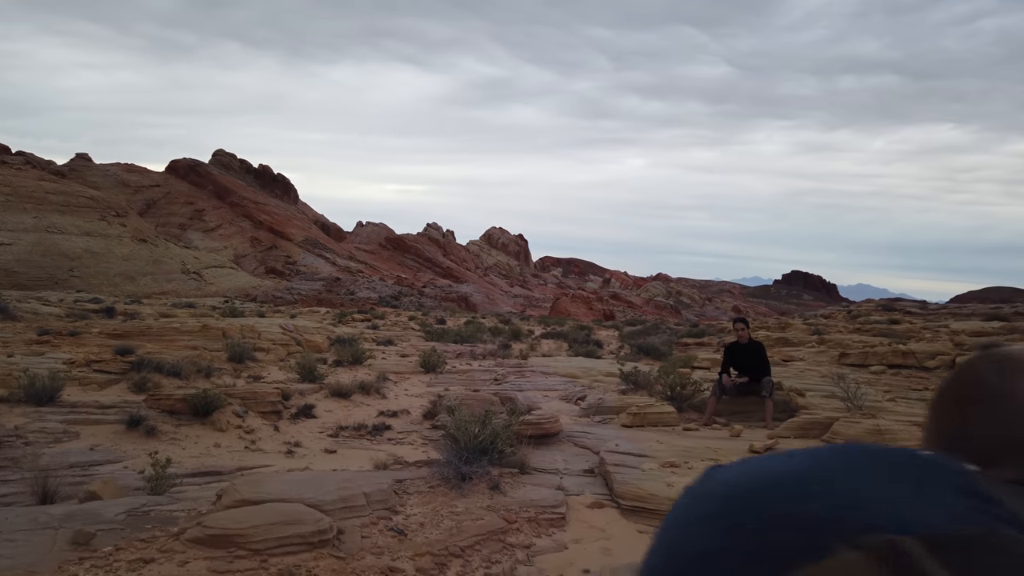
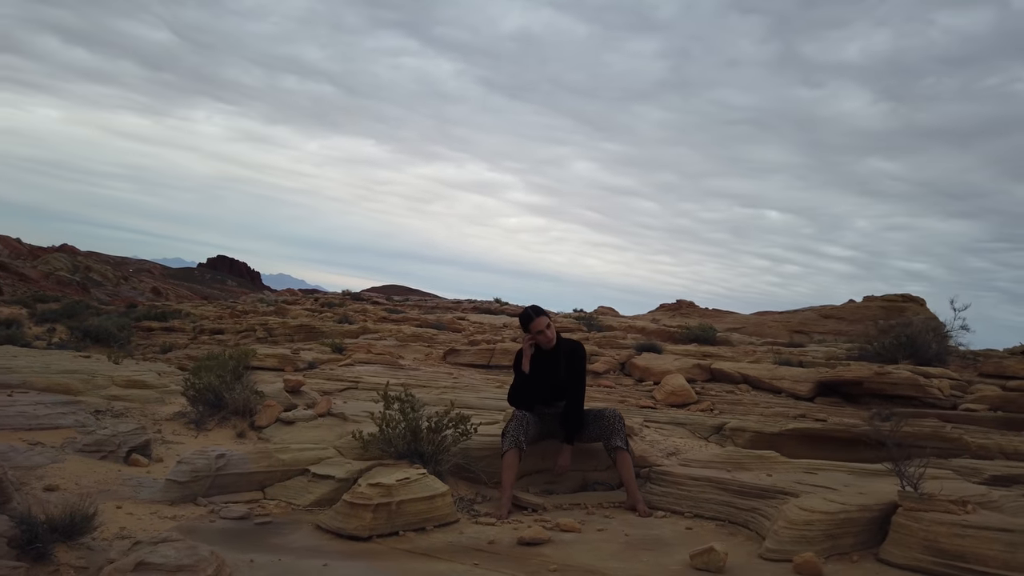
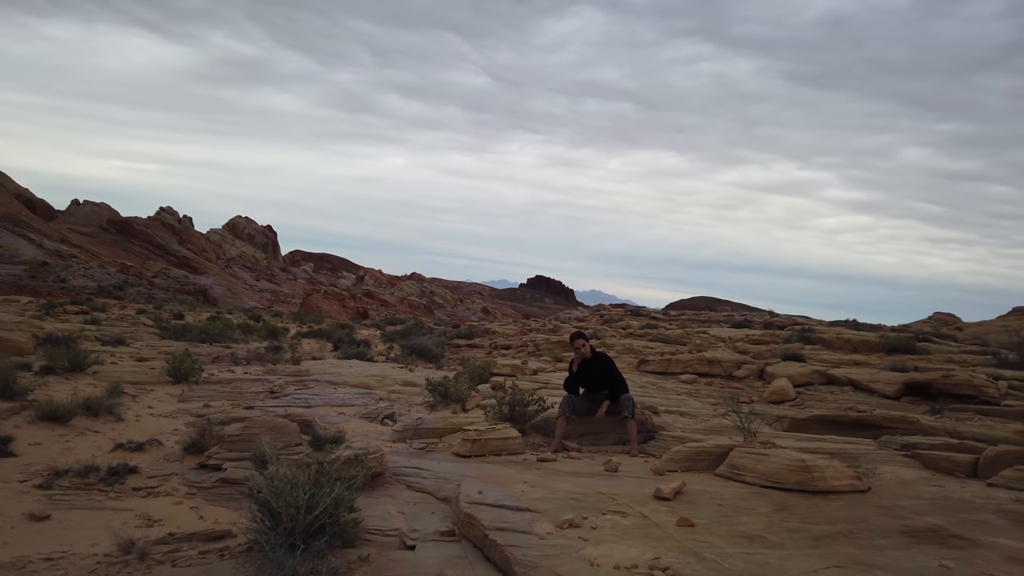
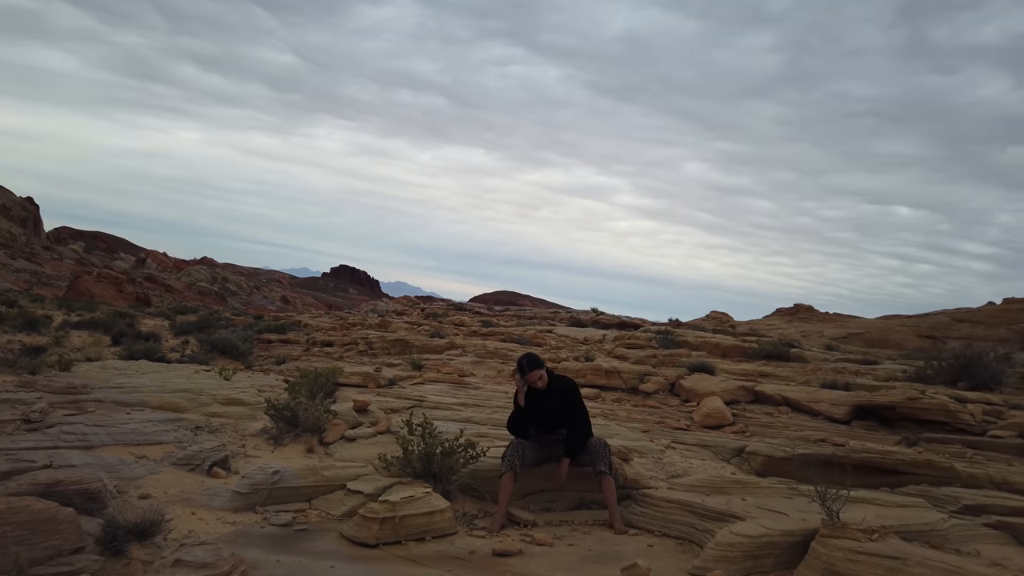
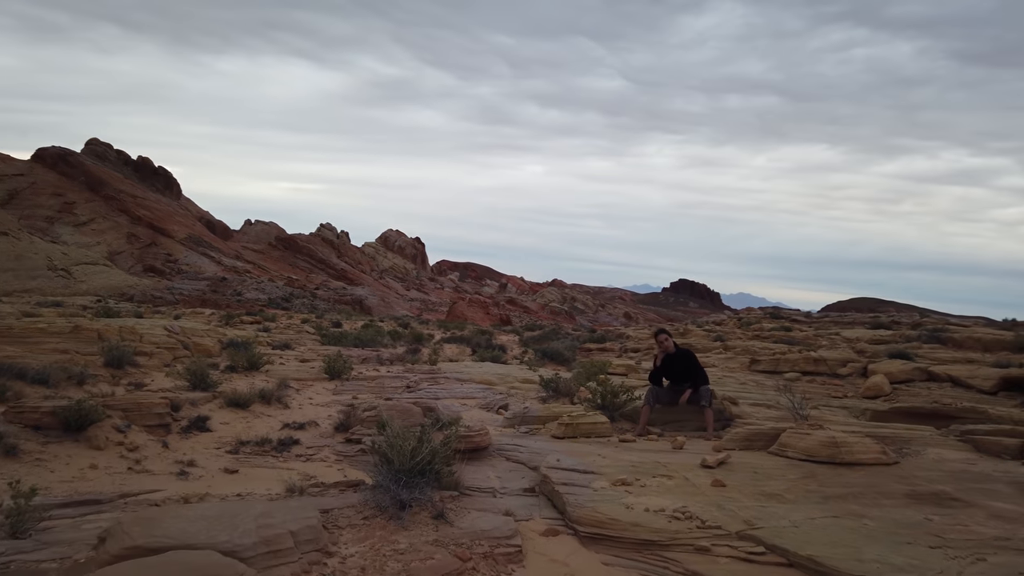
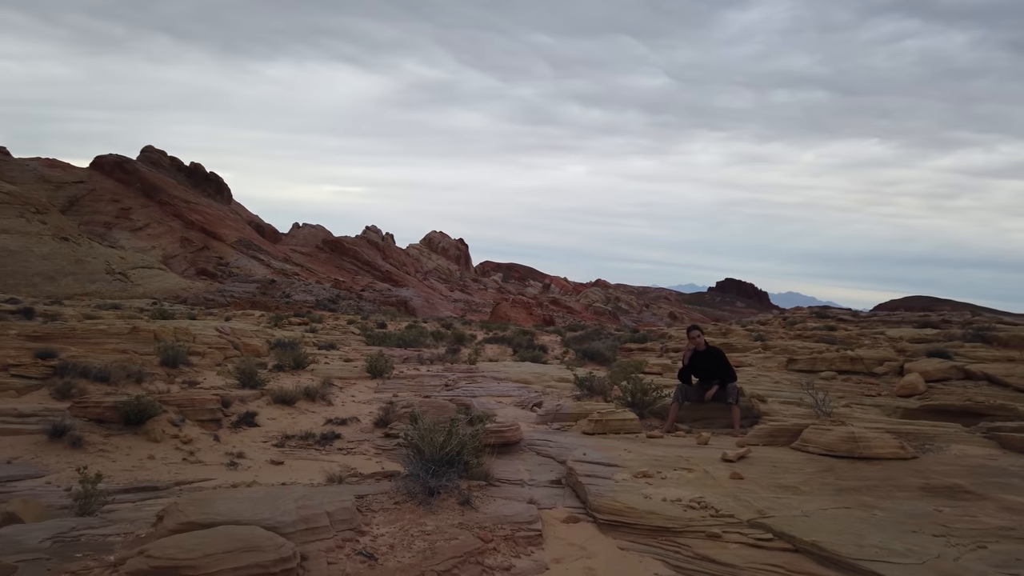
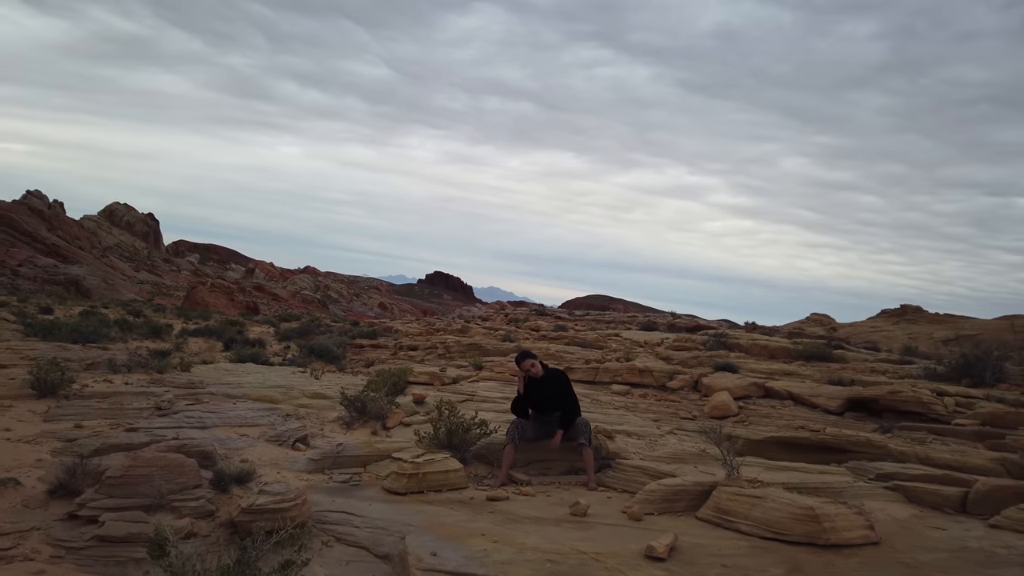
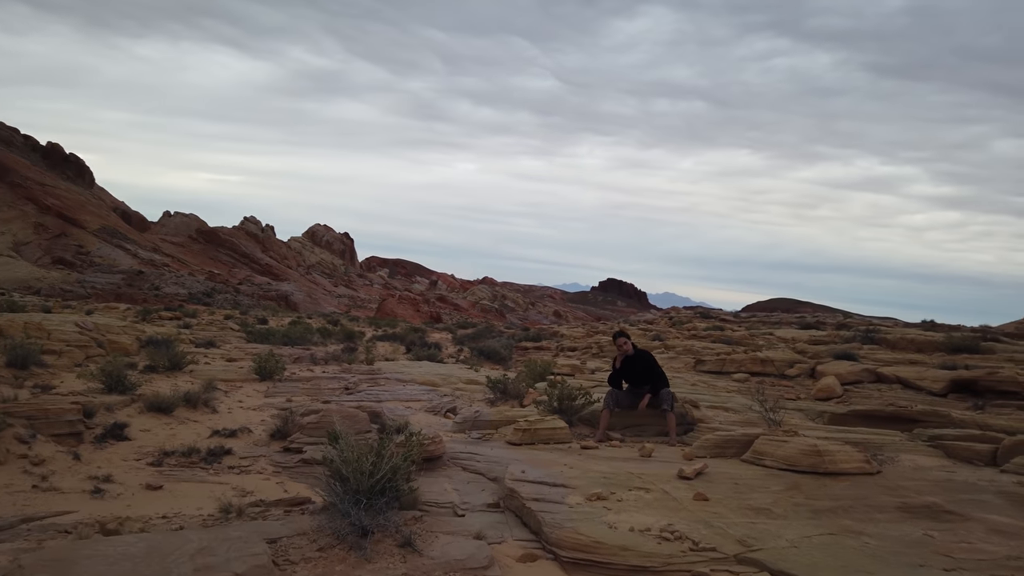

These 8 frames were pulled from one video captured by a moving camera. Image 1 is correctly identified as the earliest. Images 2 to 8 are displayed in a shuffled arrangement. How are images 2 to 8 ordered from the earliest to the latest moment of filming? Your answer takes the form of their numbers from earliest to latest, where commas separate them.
6, 5, 8, 3, 7, 4, 2
